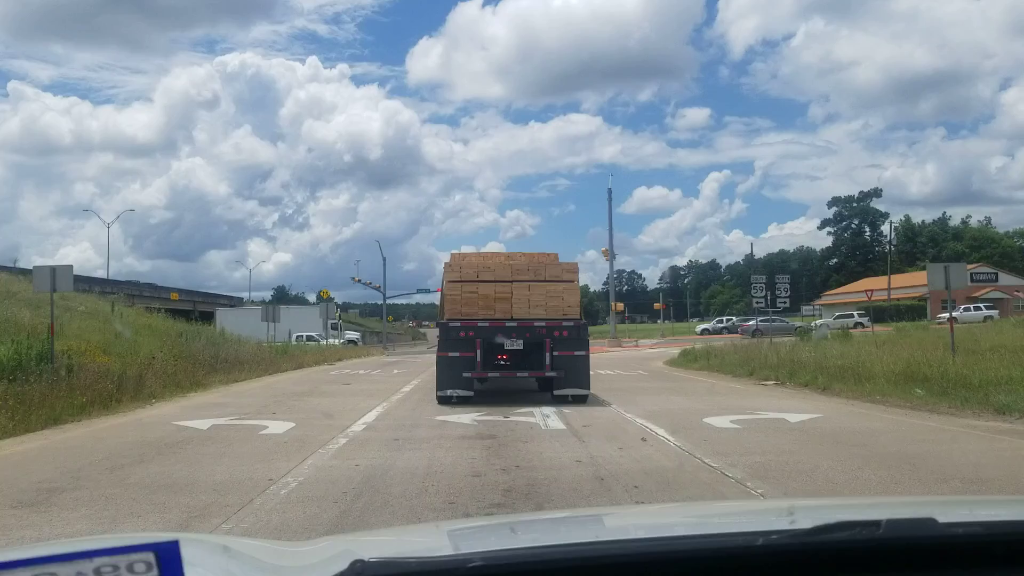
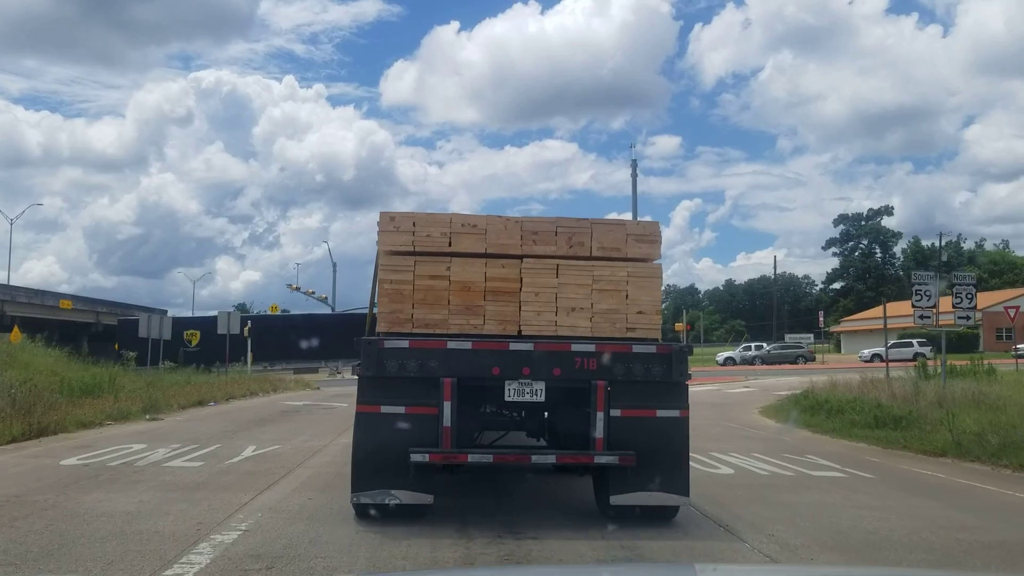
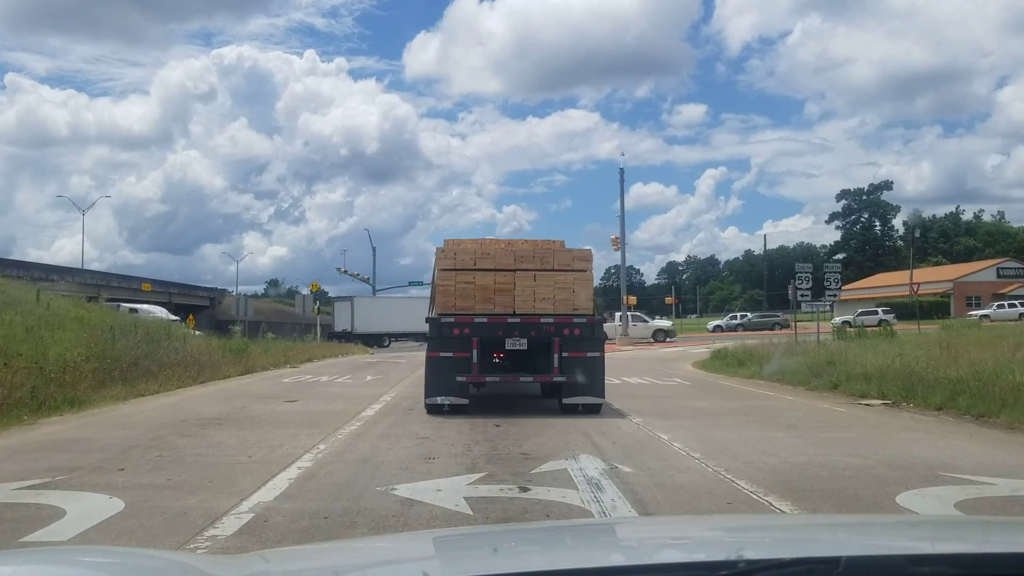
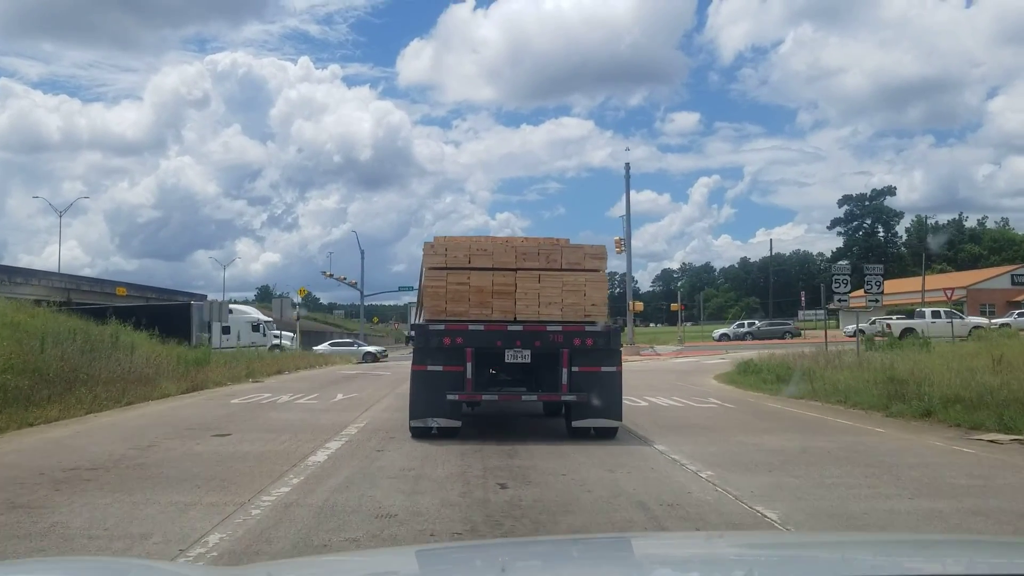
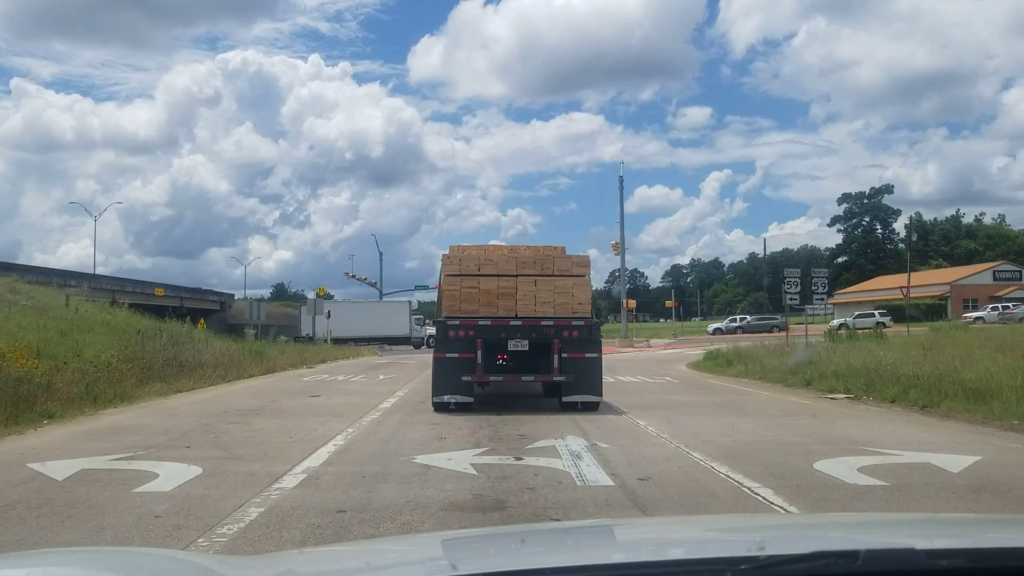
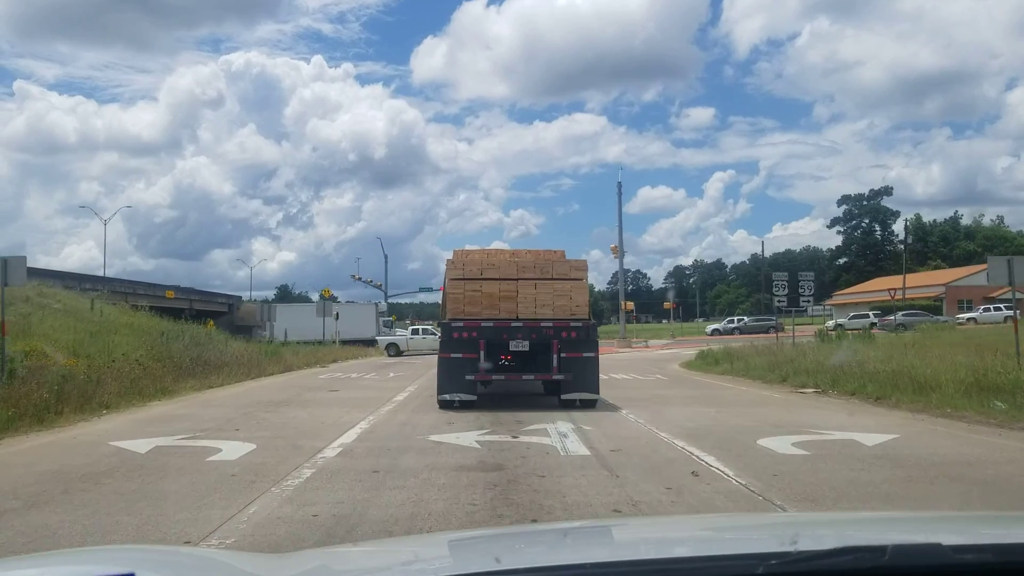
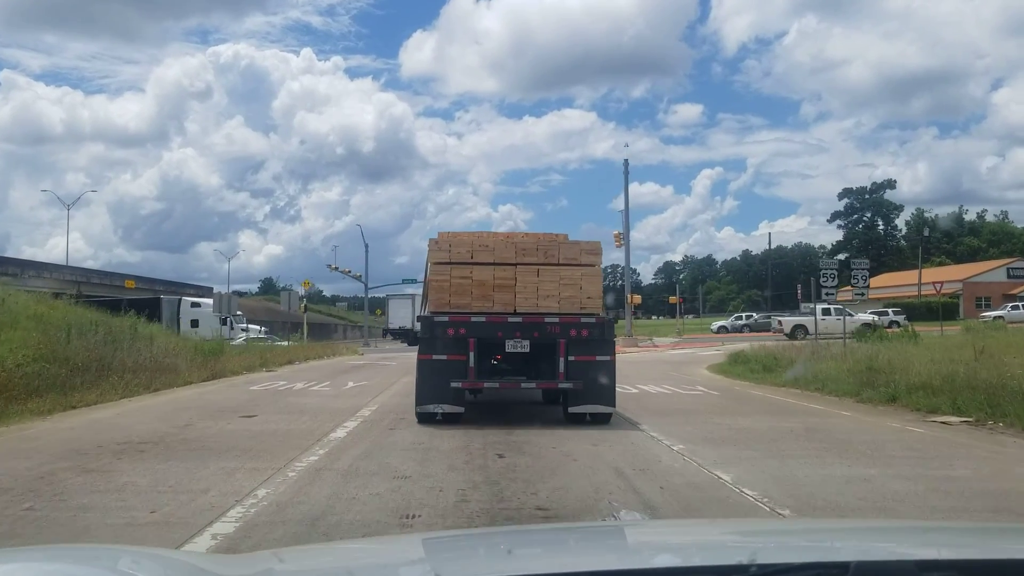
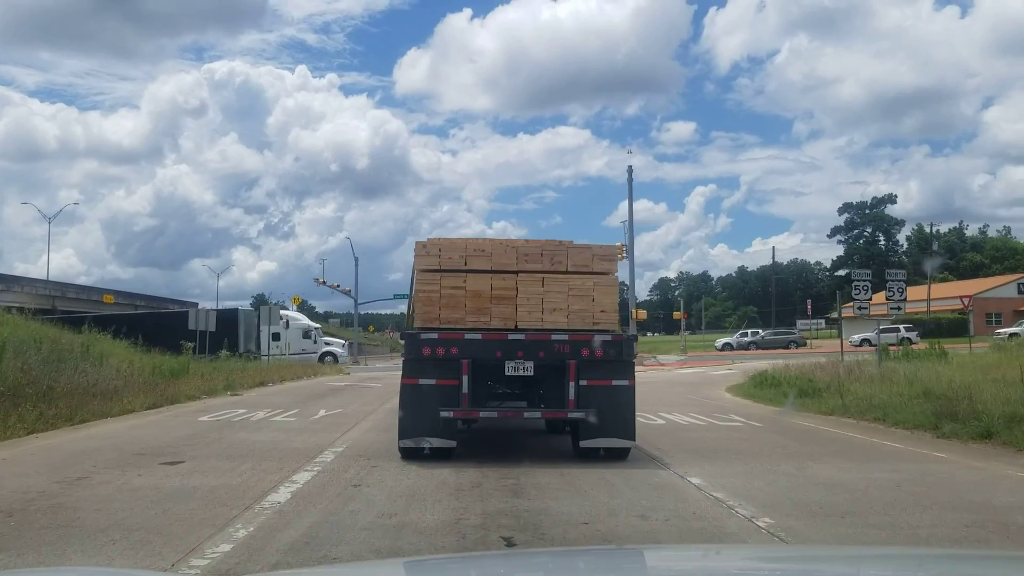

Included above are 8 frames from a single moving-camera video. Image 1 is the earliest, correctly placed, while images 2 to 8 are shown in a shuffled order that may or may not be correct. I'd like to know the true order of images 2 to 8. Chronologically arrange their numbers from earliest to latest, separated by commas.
6, 5, 3, 7, 4, 8, 2
